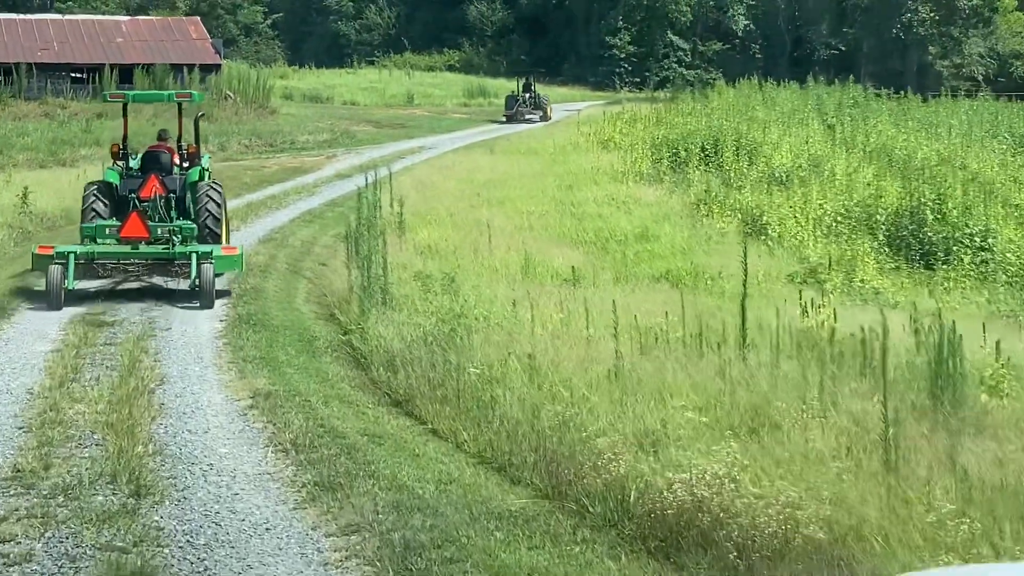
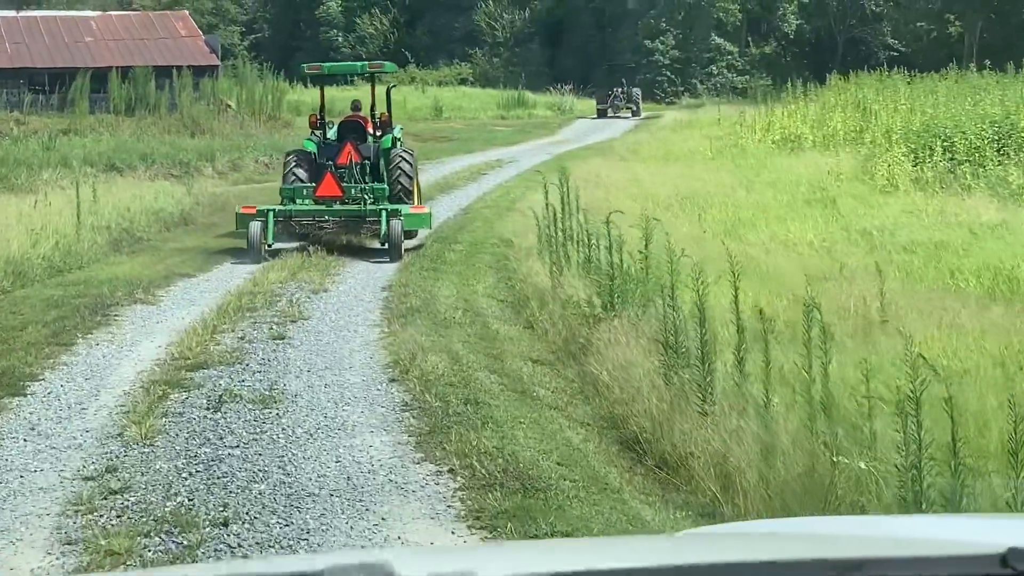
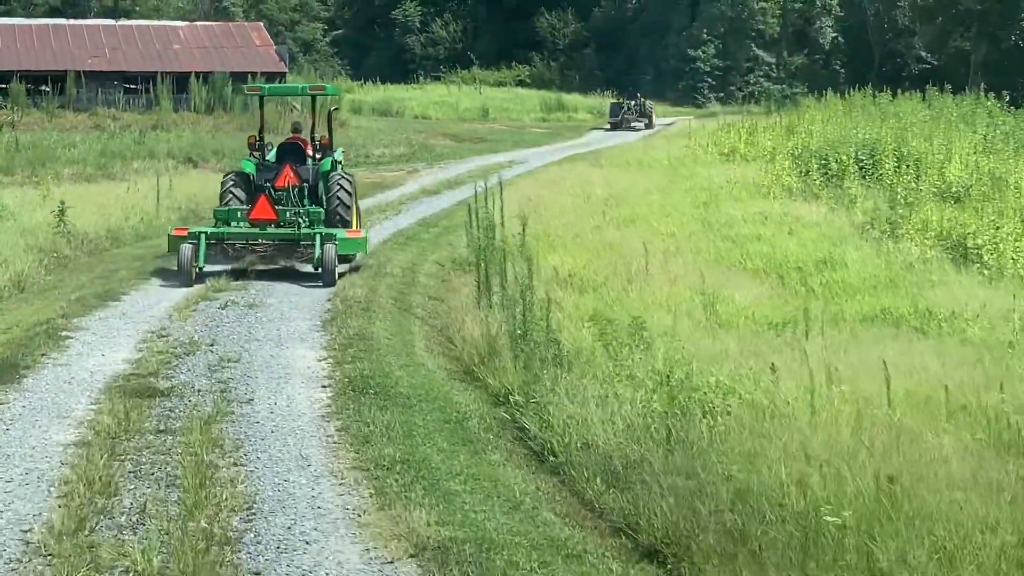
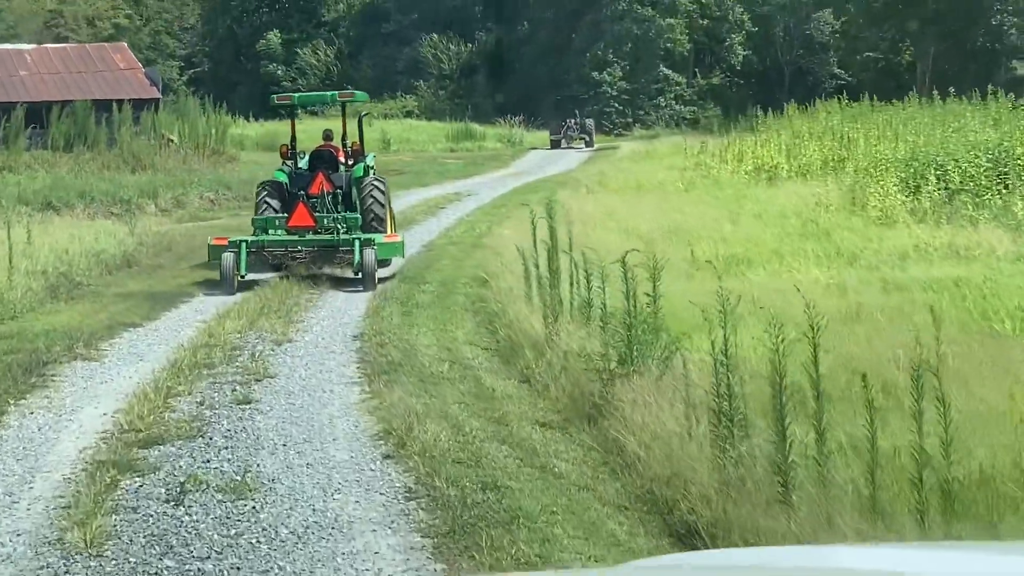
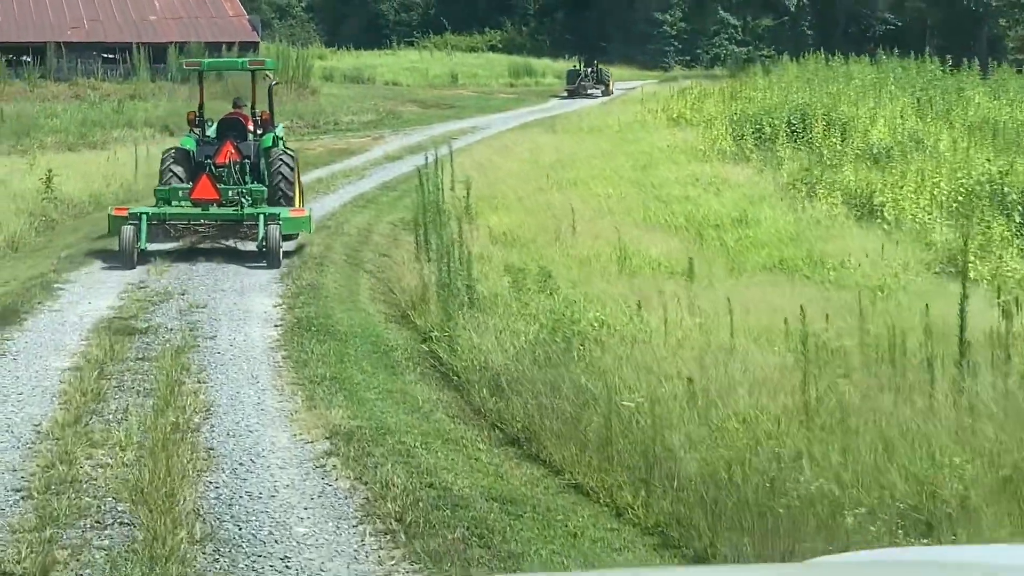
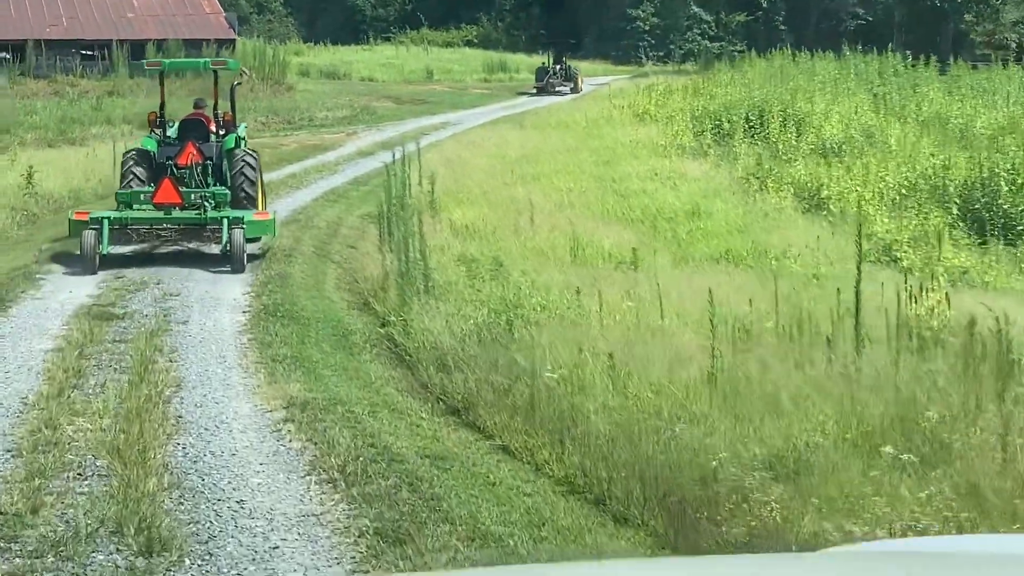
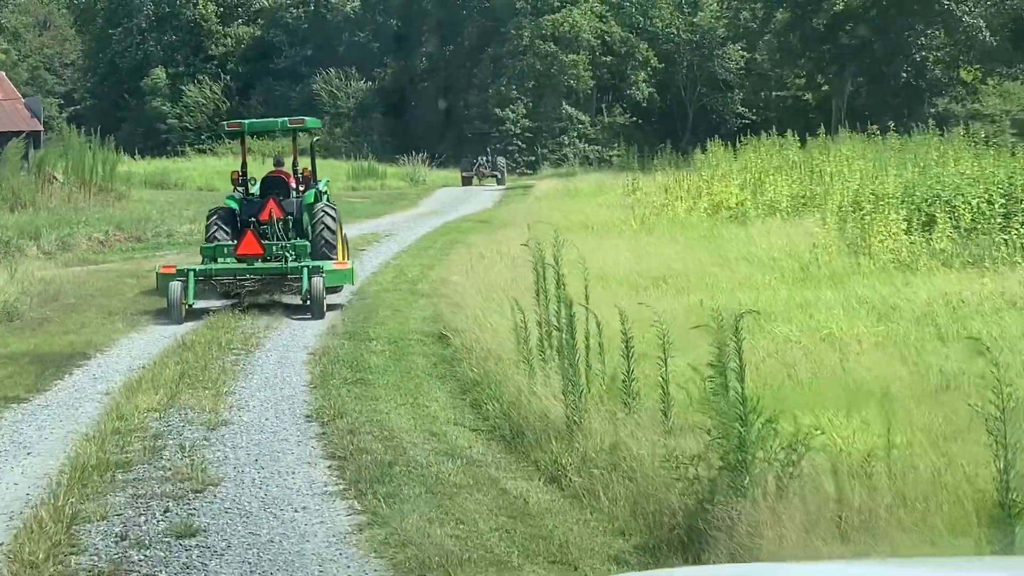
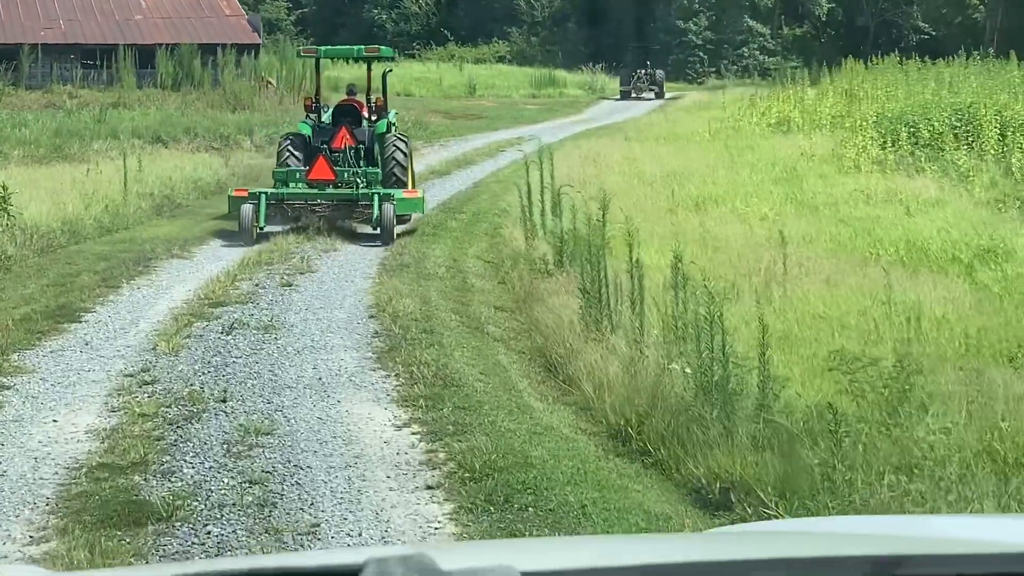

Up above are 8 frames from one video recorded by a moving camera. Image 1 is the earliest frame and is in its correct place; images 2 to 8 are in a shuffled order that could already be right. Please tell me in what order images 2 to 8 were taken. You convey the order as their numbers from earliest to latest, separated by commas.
6, 5, 3, 8, 2, 4, 7
